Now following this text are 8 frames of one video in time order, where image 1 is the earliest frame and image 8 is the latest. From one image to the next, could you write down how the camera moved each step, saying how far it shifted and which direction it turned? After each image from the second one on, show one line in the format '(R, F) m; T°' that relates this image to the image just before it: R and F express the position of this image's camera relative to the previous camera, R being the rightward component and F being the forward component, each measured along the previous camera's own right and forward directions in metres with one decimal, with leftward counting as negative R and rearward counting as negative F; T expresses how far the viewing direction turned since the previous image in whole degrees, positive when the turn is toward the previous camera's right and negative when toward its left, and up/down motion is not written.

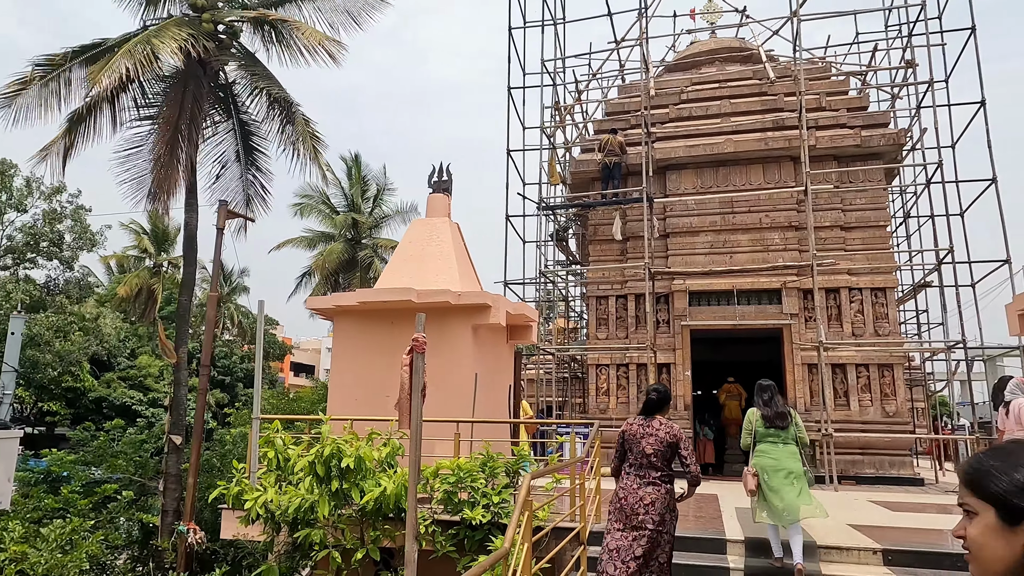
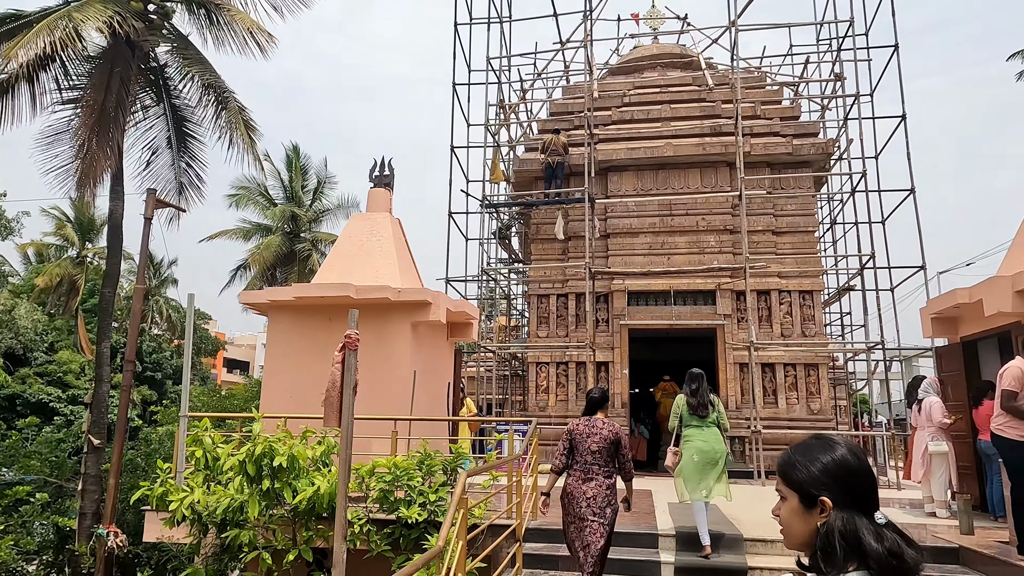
(0.0, 0.0) m; +5°
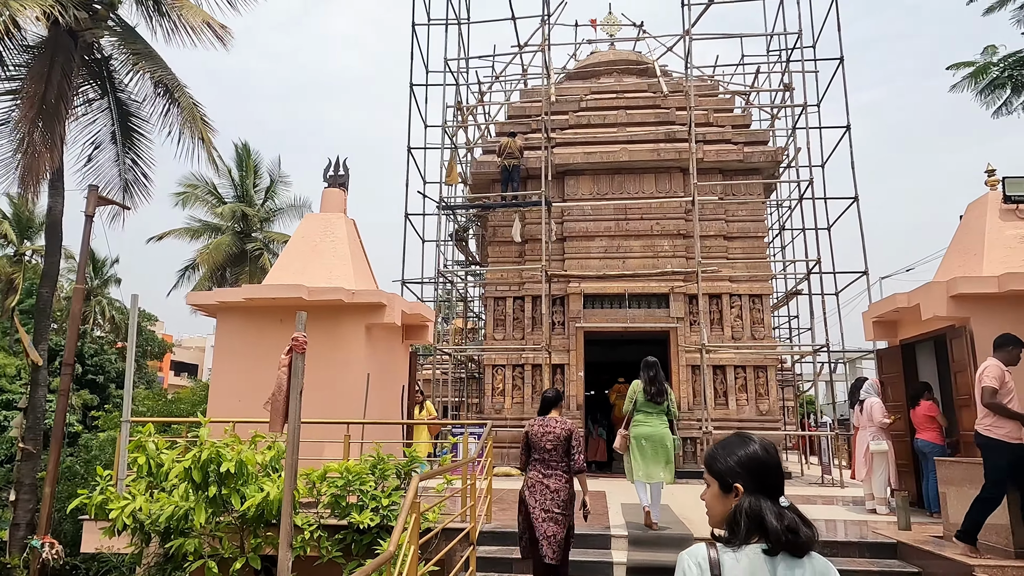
(0.0, 0.0) m; +4°
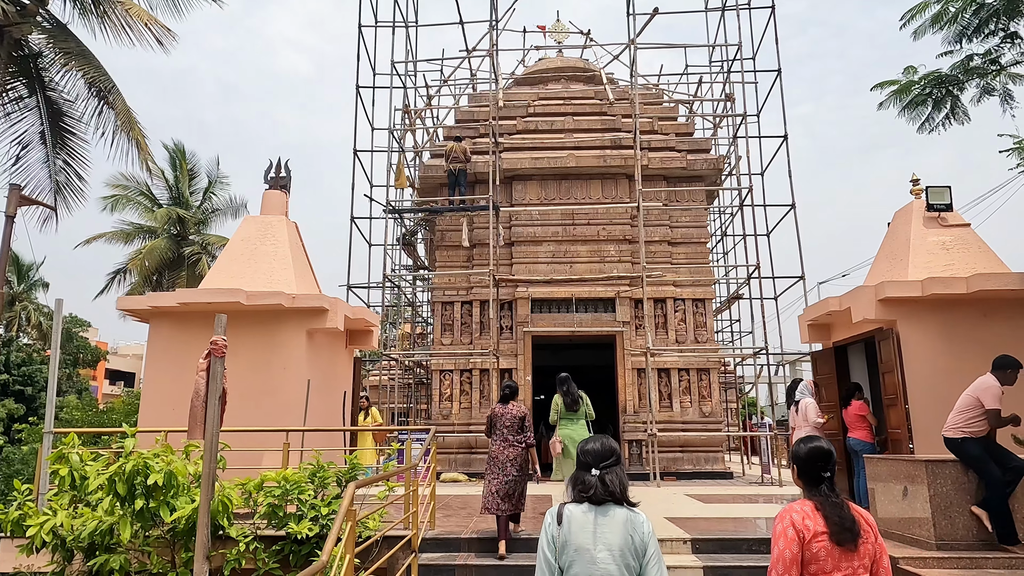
(+0.1, 0.0) m; +4°
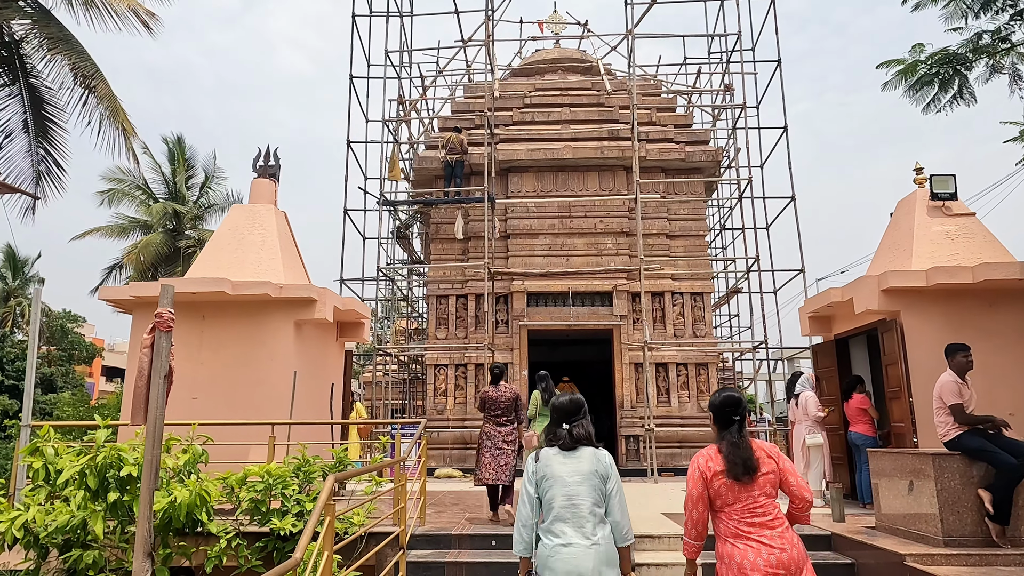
(+0.1, +0.2) m; 0°
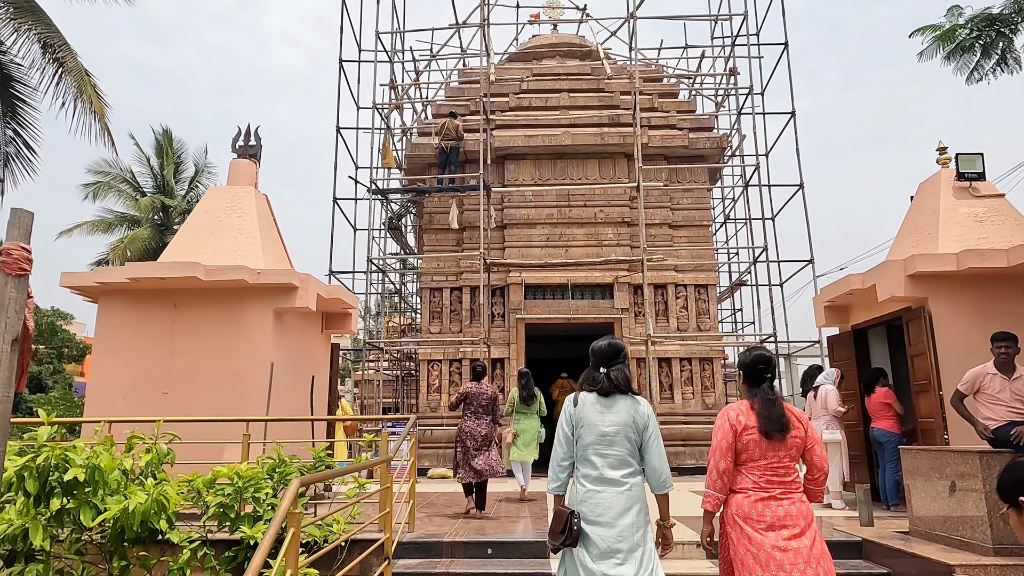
(0.0, +0.5) m; 0°
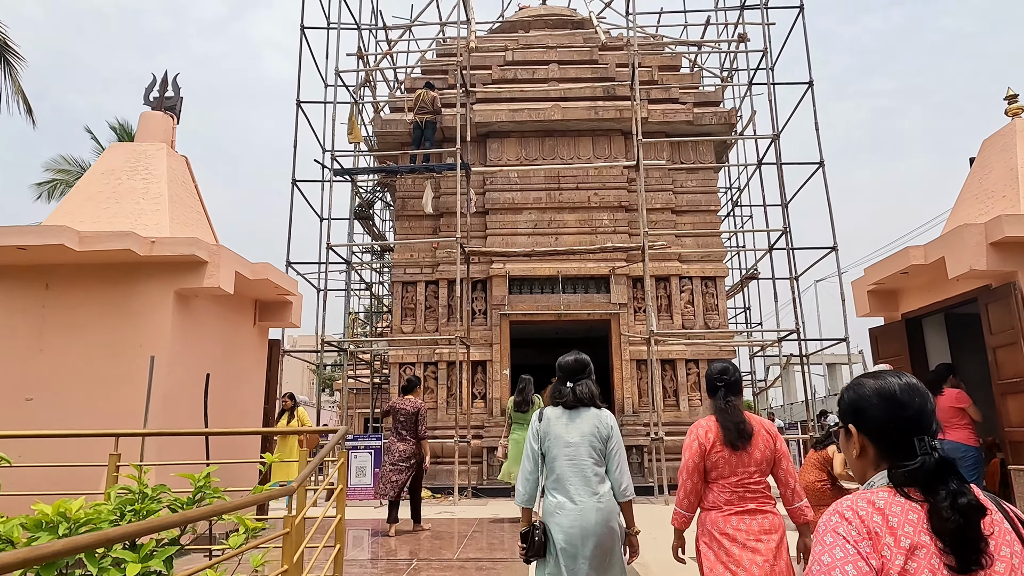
(+0.2, +1.4) m; +1°
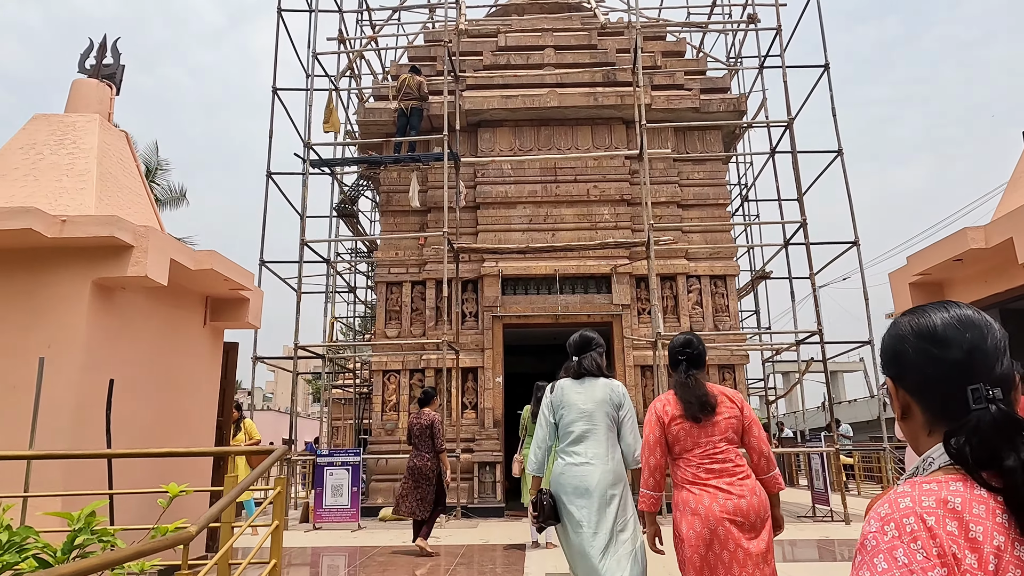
(+0.1, +0.8) m; 0°
